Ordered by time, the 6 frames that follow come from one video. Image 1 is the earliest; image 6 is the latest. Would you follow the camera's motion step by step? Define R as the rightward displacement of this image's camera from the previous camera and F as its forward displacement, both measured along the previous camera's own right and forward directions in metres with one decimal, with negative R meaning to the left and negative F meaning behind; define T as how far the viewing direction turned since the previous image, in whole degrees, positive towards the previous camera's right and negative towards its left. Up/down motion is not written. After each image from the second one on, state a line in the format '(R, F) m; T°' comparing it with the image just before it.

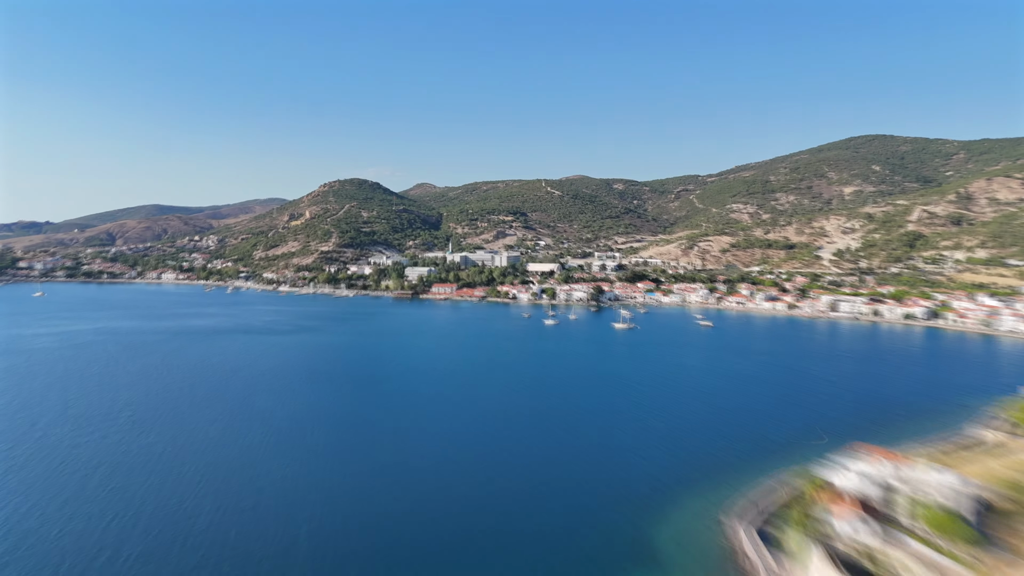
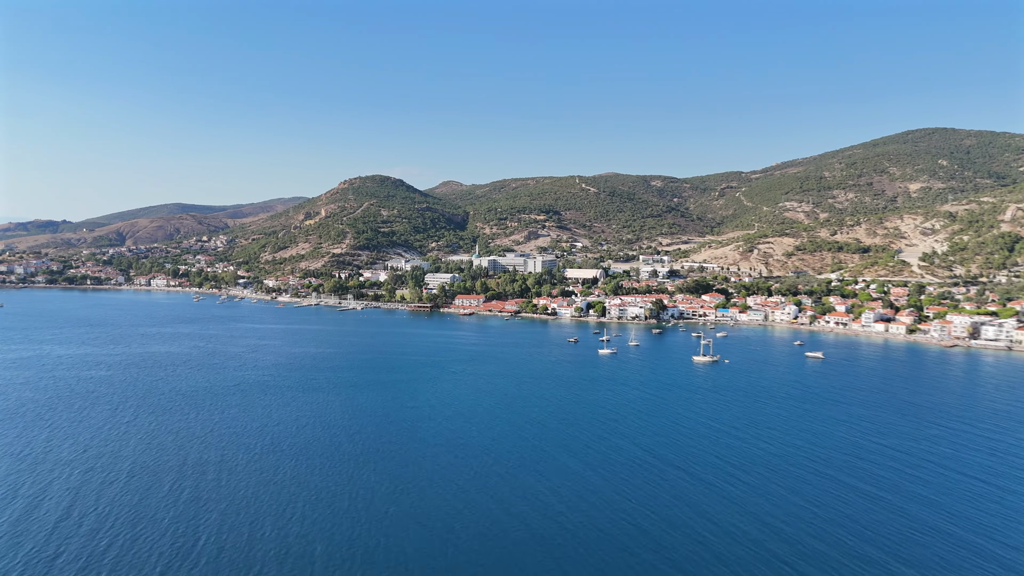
(-0.5, +5.7) m; -2°
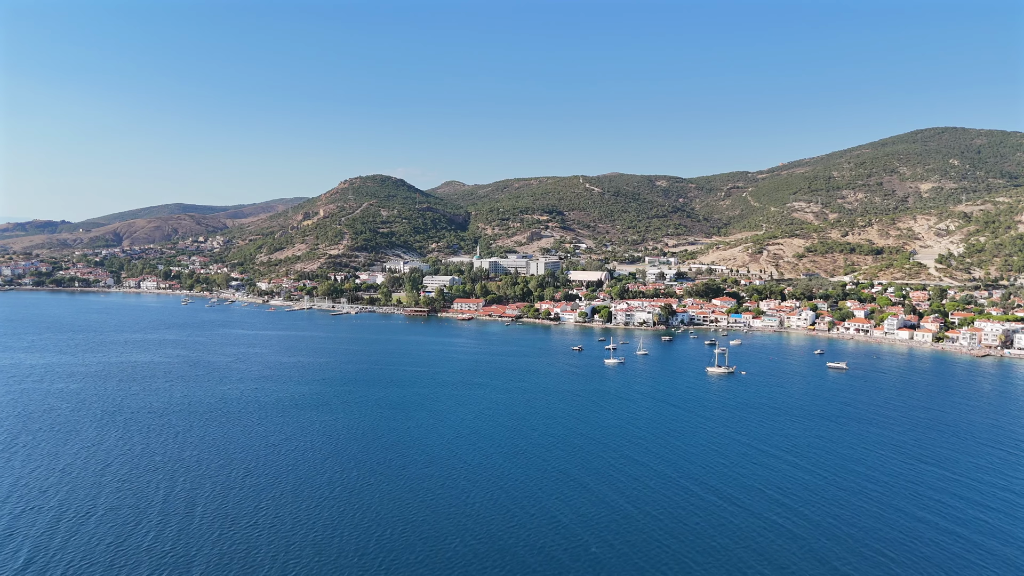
(+0.1, +1.3) m; 0°
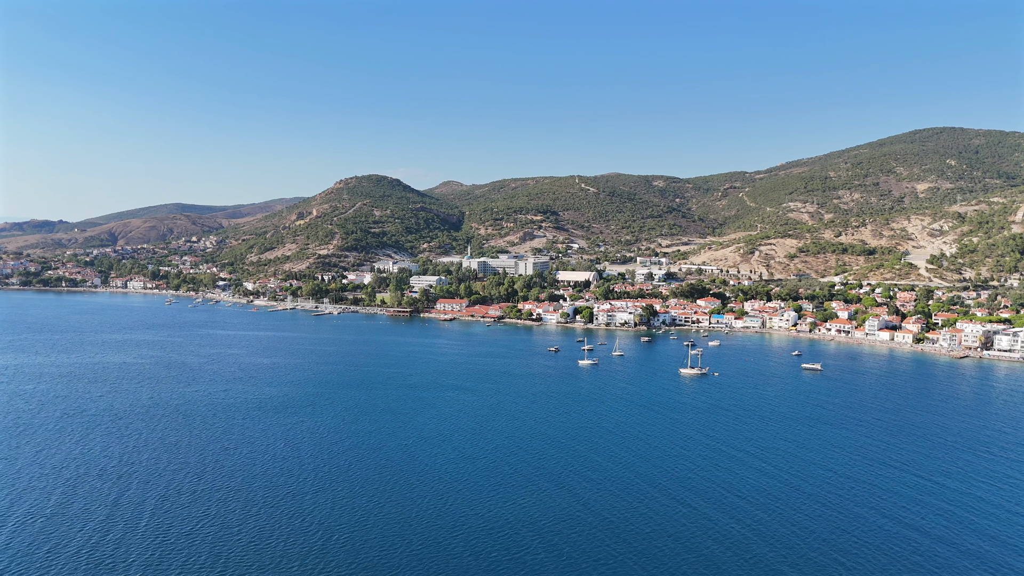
(+0.8, +0.1) m; 0°
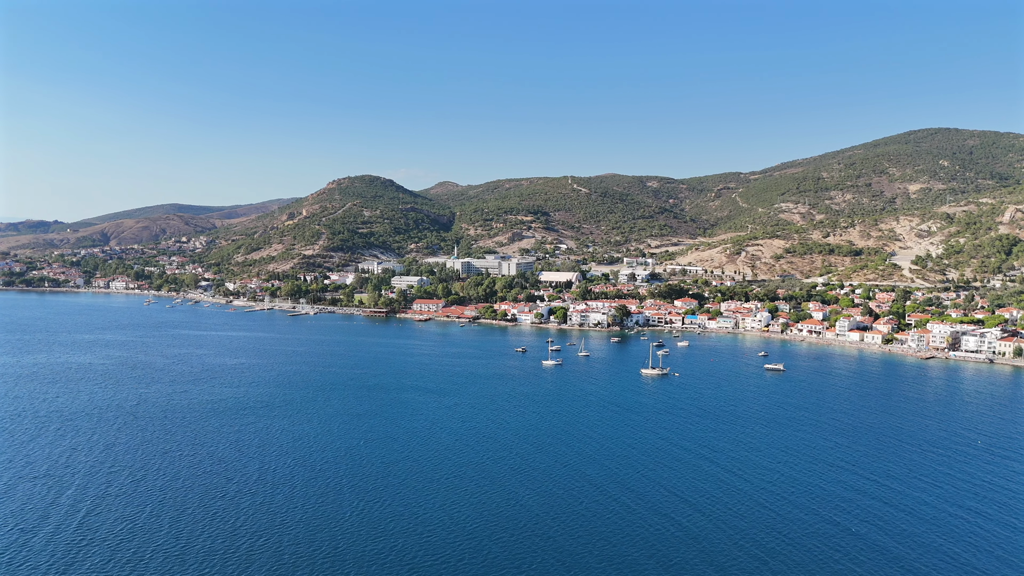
(+1.0, 0.0) m; 0°
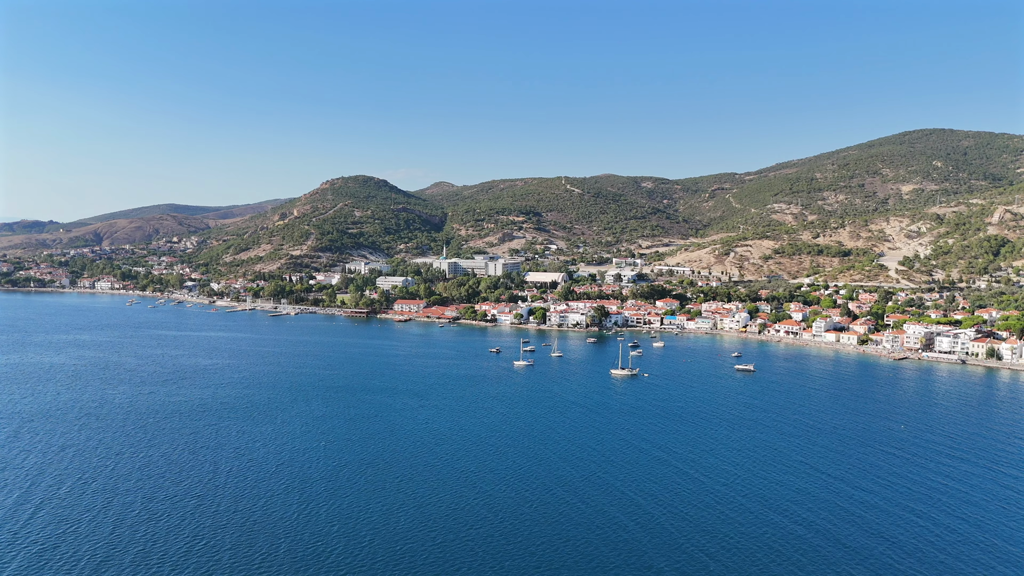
(+0.8, 0.0) m; 0°
